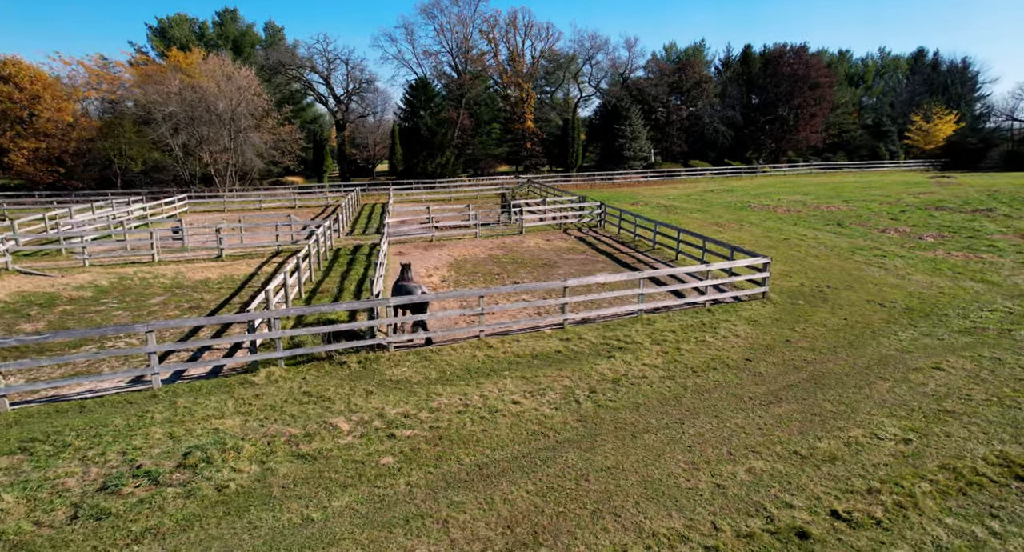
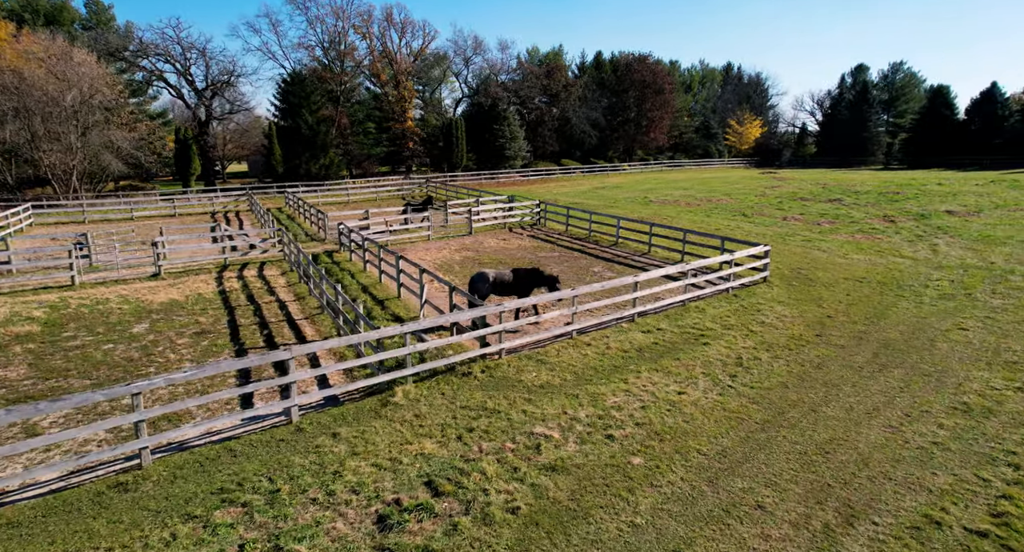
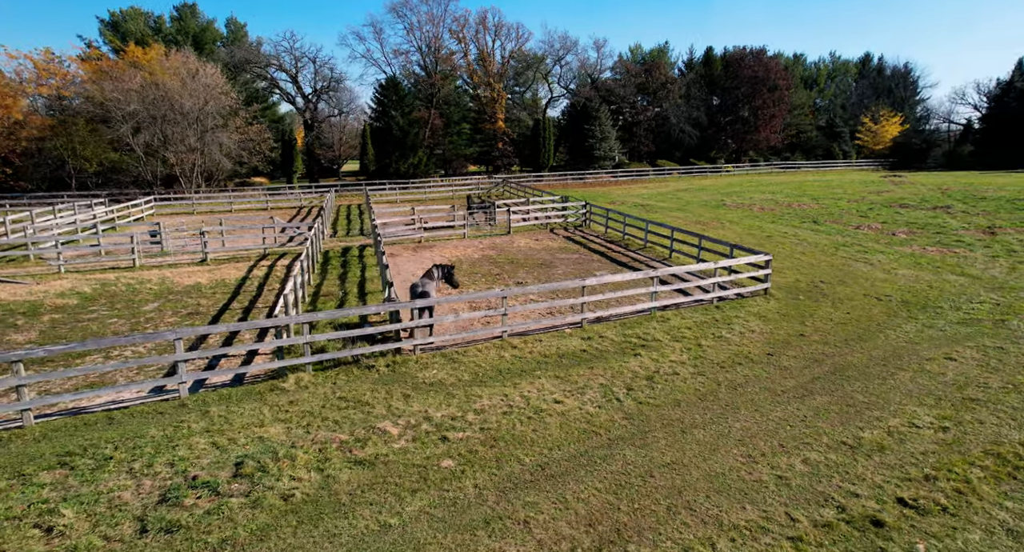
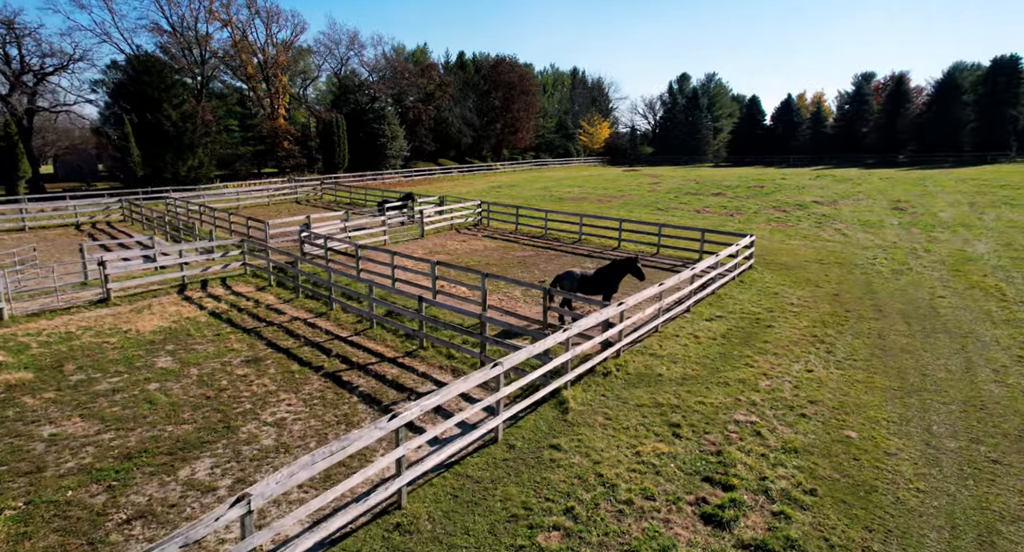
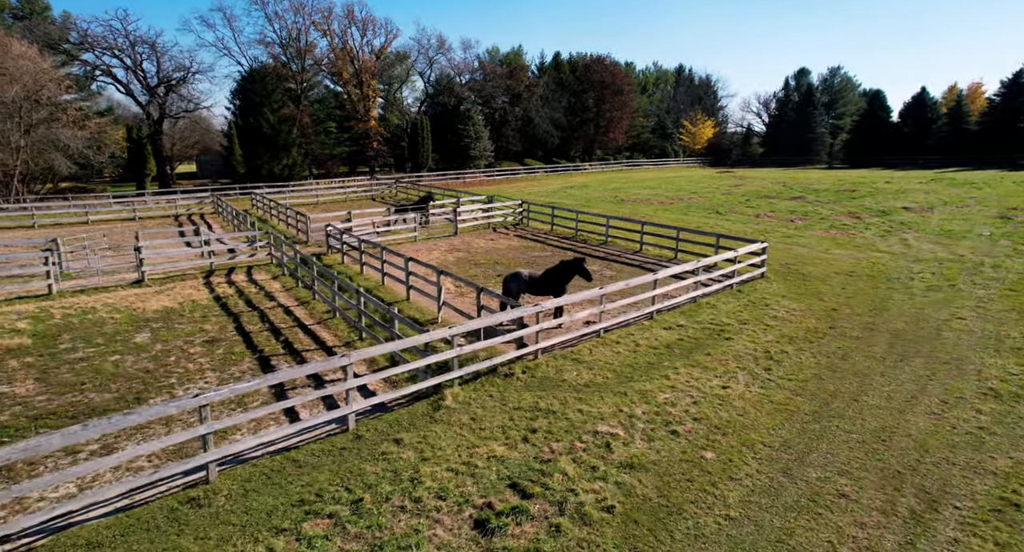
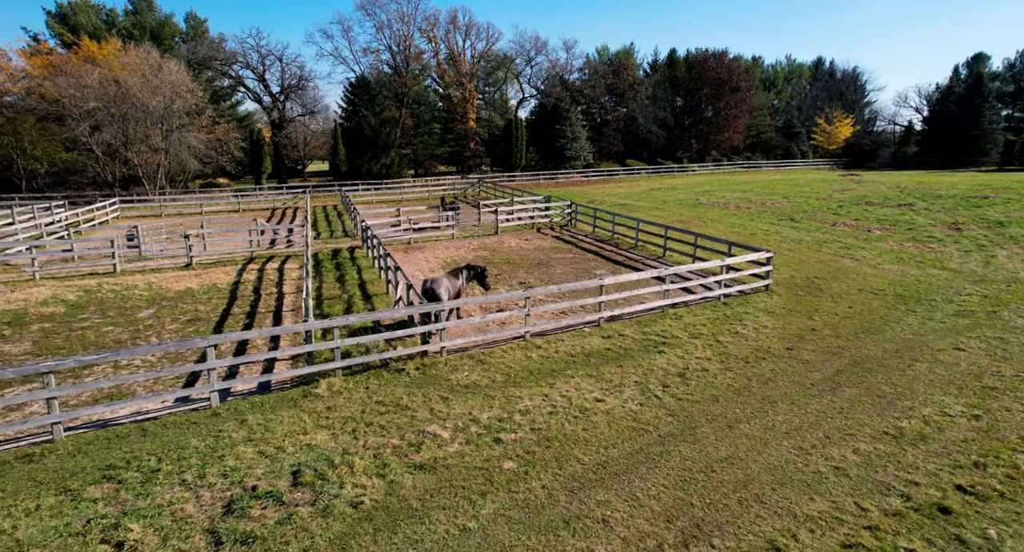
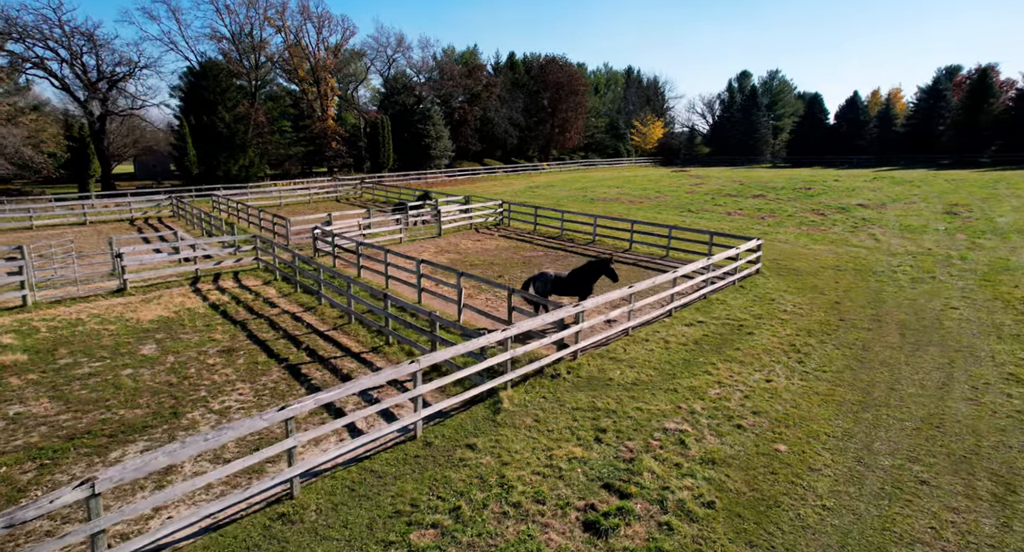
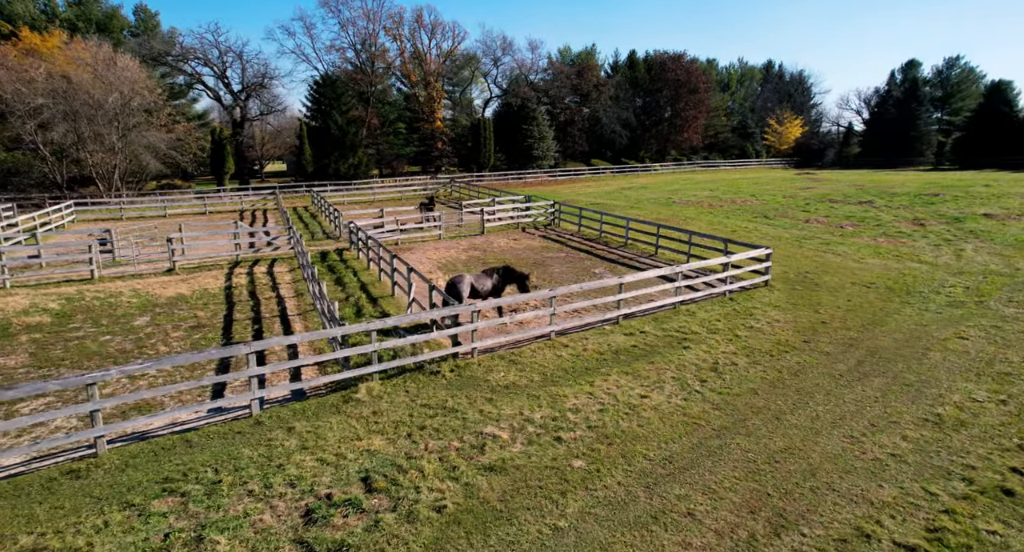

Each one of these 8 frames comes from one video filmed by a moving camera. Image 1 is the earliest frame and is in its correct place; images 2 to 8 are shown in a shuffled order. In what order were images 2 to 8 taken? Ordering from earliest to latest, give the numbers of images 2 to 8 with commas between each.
3, 6, 8, 2, 5, 7, 4
